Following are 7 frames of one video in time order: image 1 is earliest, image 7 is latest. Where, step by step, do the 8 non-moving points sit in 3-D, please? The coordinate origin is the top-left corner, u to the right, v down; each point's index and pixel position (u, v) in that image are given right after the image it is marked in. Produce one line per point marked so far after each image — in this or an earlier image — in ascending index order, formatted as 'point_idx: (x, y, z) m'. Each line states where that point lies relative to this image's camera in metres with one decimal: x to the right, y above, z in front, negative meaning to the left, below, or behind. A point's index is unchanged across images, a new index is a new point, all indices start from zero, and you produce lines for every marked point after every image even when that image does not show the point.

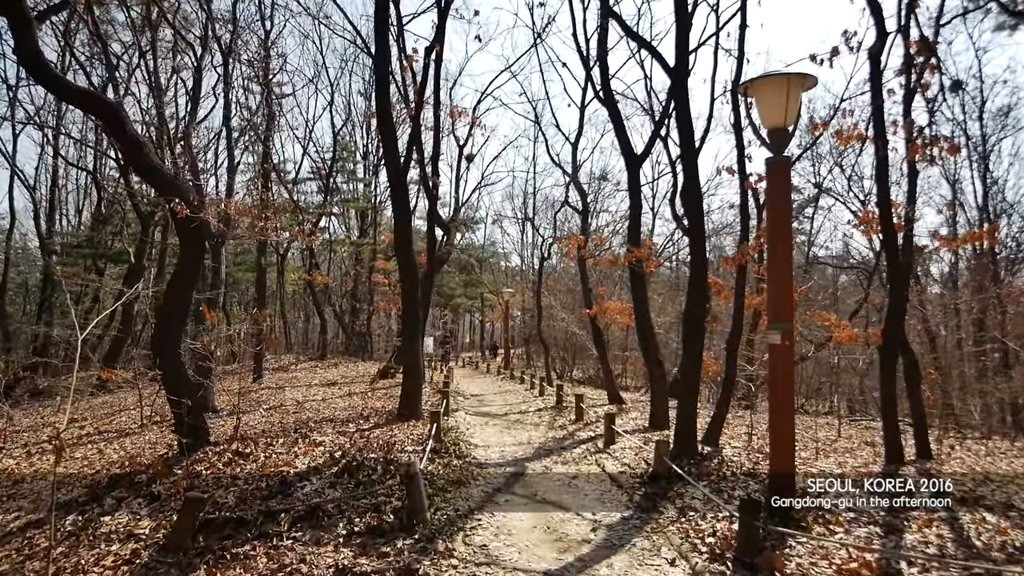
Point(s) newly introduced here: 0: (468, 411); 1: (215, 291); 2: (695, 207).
0: (-1.1, -3.0, +14.6) m
1: (-7.3, -0.1, +14.7) m
2: (+2.7, +1.2, +8.9) m
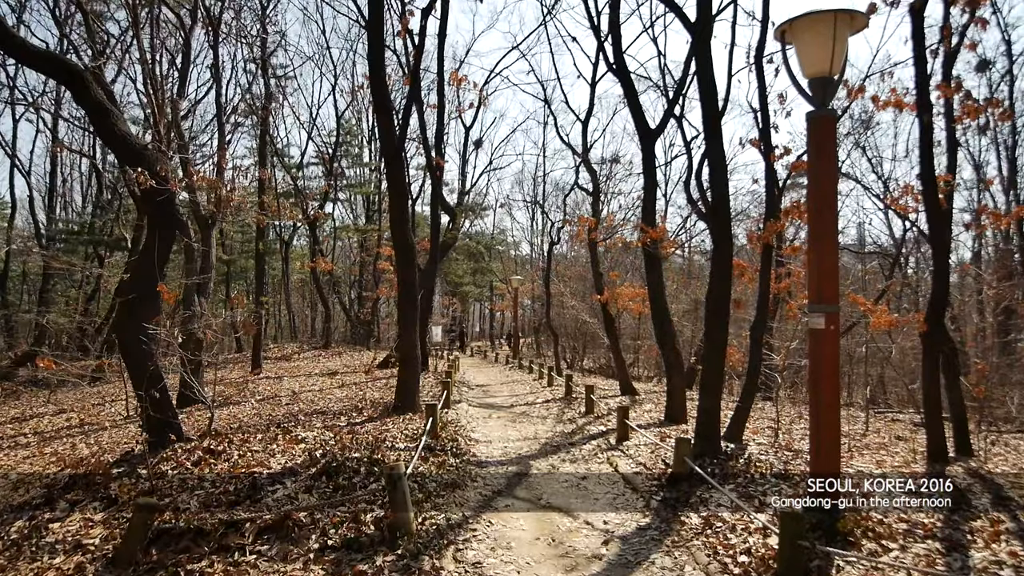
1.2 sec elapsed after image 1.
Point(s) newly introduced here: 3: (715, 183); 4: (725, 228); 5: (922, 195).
0: (-1.0, -2.6, +13.8) m
1: (-7.2, +0.3, +14.0) m
2: (+2.7, +1.4, +7.9) m
3: (+2.6, +1.3, +8.0) m
4: (+2.8, +0.8, +7.9) m
5: (+6.5, +1.5, +9.5) m
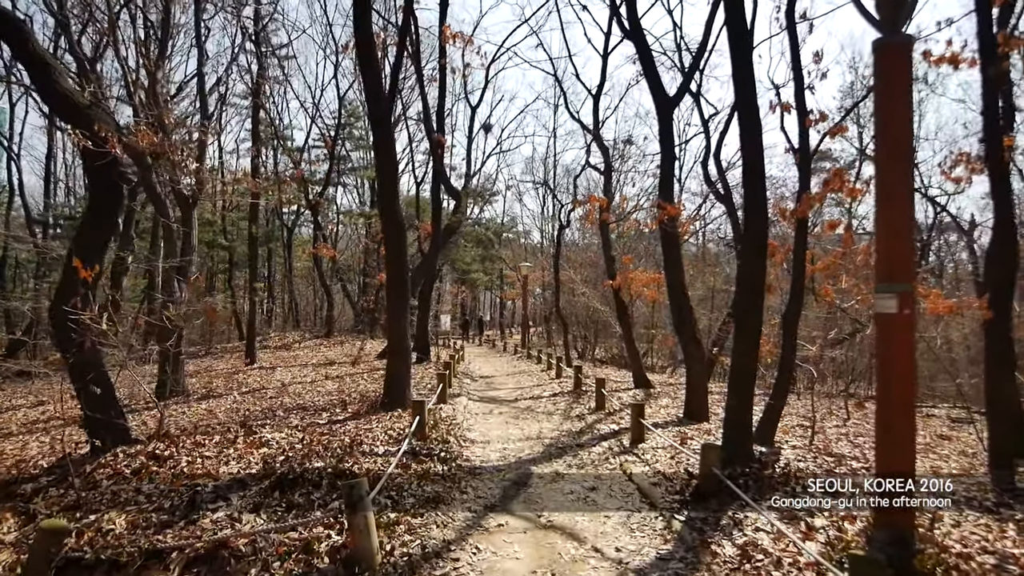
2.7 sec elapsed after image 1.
0: (-0.9, -2.3, +12.8) m
1: (-7.1, +0.6, +13.0) m
2: (+2.7, +1.7, +6.7) m
3: (+2.6, +1.6, +6.8) m
4: (+2.8, +1.0, +6.7) m
5: (+6.5, +1.7, +8.3) m
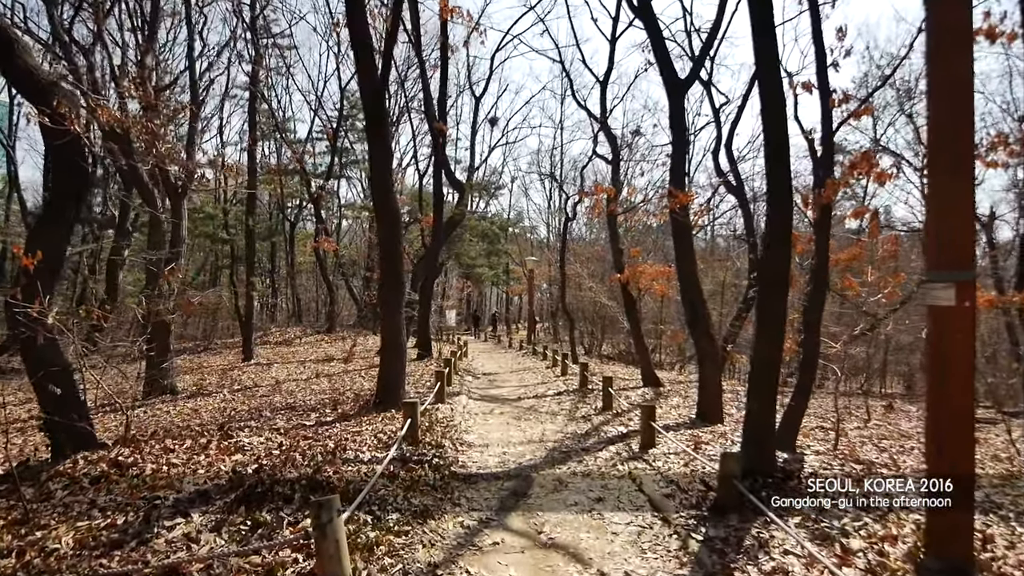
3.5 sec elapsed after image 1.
0: (-0.8, -2.2, +12.2) m
1: (-7.1, +0.8, +12.5) m
2: (+2.7, +1.8, +6.1) m
3: (+2.6, +1.7, +6.1) m
4: (+2.8, +1.1, +6.1) m
5: (+6.5, +1.8, +7.6) m
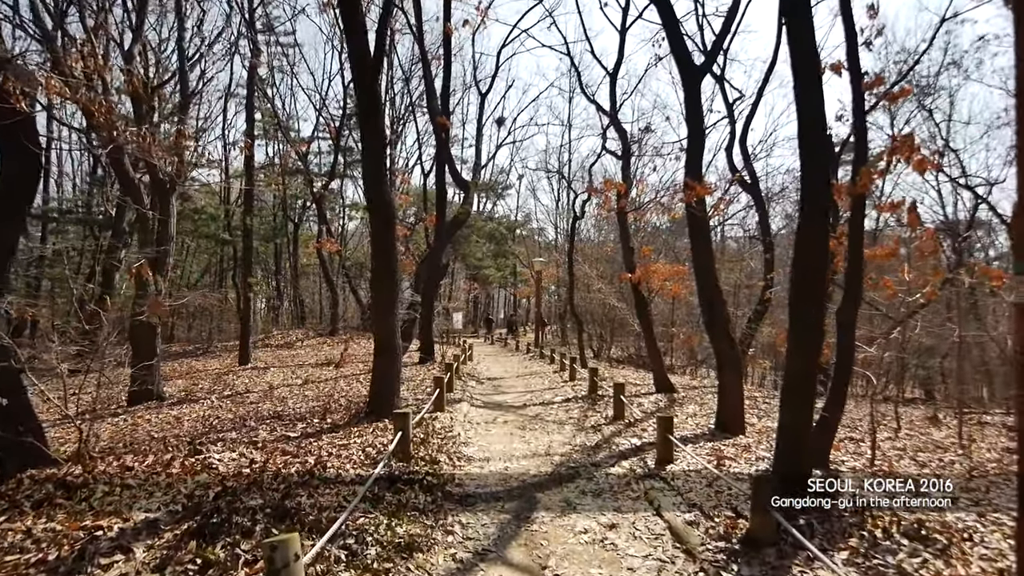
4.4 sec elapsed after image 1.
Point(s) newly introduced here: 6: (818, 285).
0: (-0.7, -2.2, +11.5) m
1: (-7.0, +0.7, +11.9) m
2: (+2.7, +1.8, +5.4) m
3: (+2.6, +1.7, +5.4) m
4: (+2.8, +1.1, +5.3) m
5: (+6.5, +1.8, +6.8) m
6: (+2.7, +0.1, +5.3) m
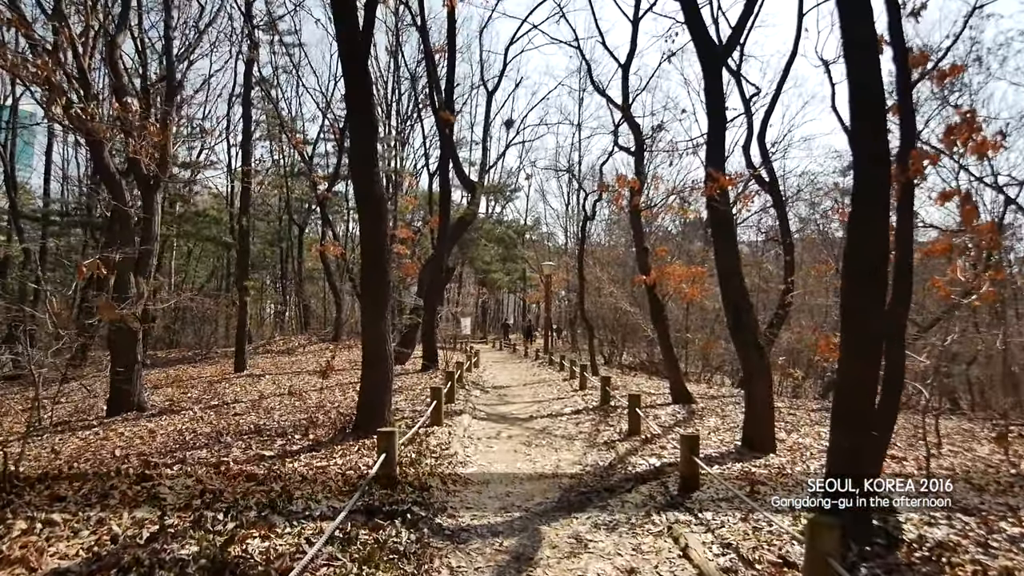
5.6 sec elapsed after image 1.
0: (-0.6, -2.2, +10.7) m
1: (-6.9, +0.7, +11.2) m
2: (+2.7, +1.8, +4.5) m
3: (+2.6, +1.7, +4.5) m
4: (+2.8, +1.1, +4.5) m
5: (+6.6, +1.8, +5.9) m
6: (+2.7, +0.1, +4.4) m
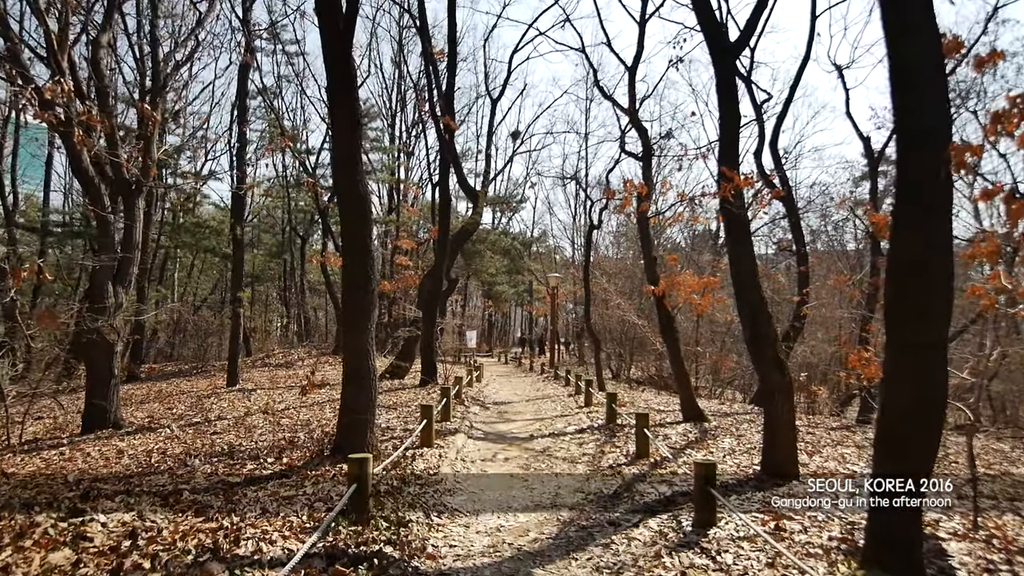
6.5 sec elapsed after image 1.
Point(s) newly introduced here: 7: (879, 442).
0: (-0.6, -2.4, +10.0) m
1: (-6.9, +0.5, +10.6) m
2: (+2.6, +1.8, +3.9) m
3: (+2.5, +1.7, +3.9) m
4: (+2.7, +1.1, +3.8) m
5: (+6.5, +1.8, +5.2) m
6: (+2.6, +0.1, +3.7) m
7: (+2.4, -1.1, +3.8) m
